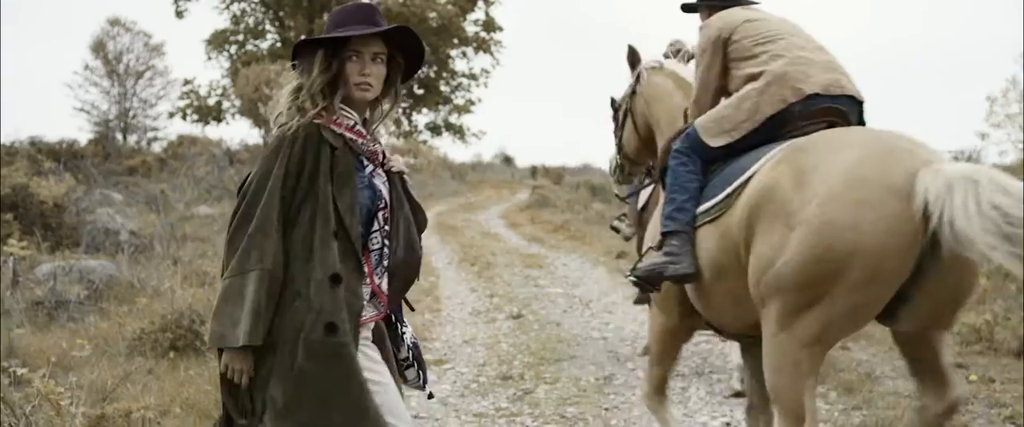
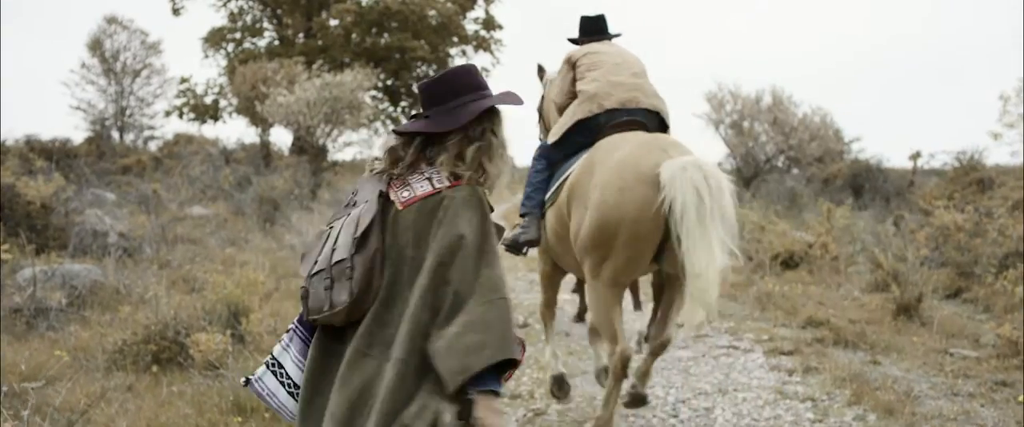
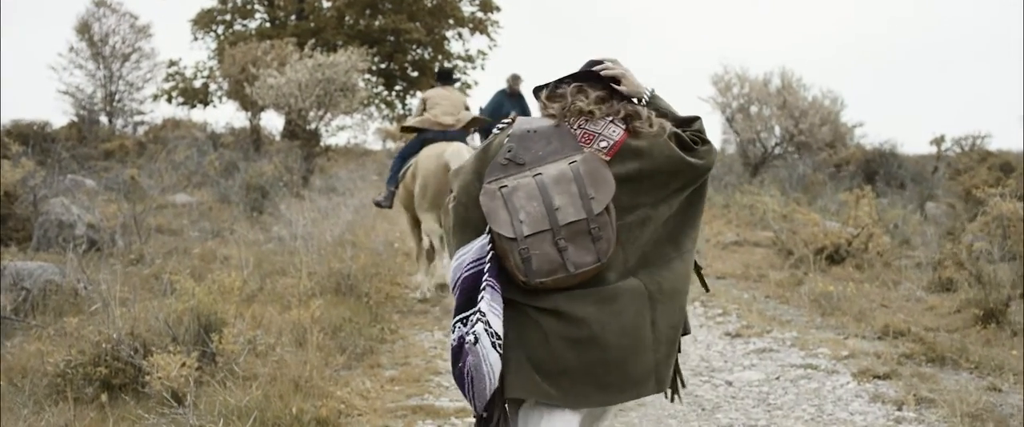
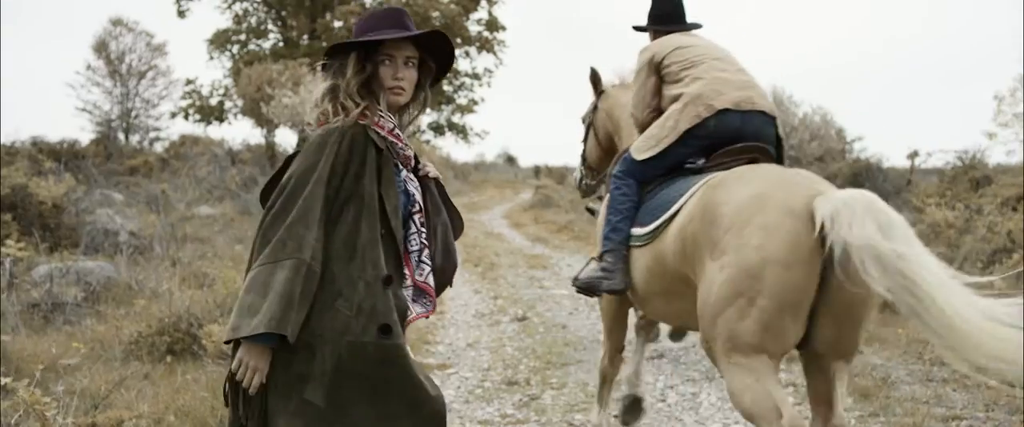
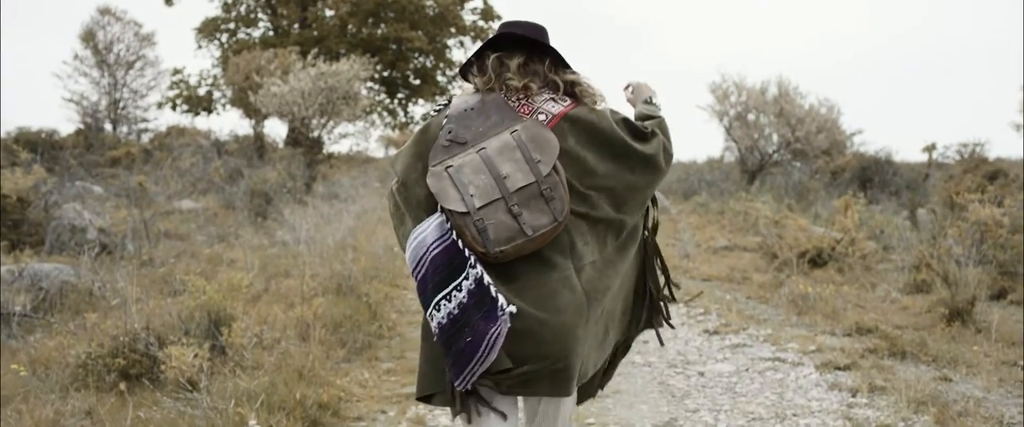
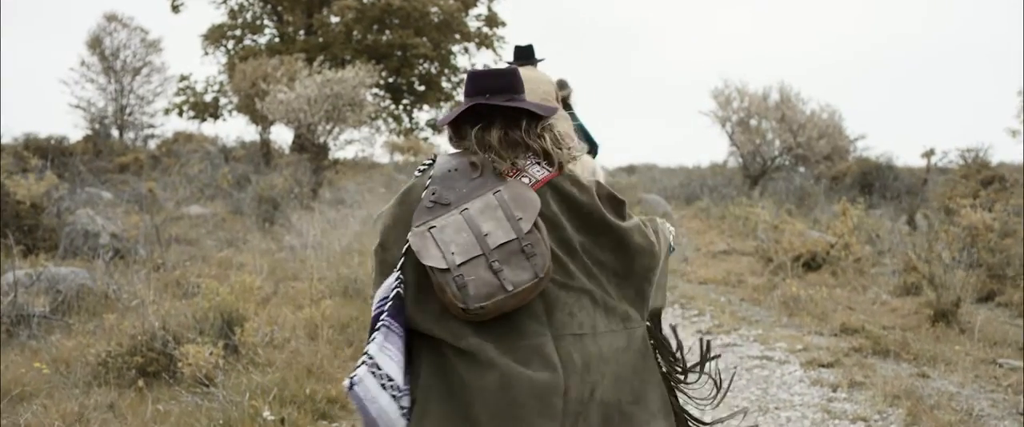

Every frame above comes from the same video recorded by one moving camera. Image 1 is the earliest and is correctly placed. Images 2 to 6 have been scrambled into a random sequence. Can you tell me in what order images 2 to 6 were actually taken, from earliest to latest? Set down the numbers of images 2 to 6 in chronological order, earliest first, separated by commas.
4, 2, 6, 5, 3
